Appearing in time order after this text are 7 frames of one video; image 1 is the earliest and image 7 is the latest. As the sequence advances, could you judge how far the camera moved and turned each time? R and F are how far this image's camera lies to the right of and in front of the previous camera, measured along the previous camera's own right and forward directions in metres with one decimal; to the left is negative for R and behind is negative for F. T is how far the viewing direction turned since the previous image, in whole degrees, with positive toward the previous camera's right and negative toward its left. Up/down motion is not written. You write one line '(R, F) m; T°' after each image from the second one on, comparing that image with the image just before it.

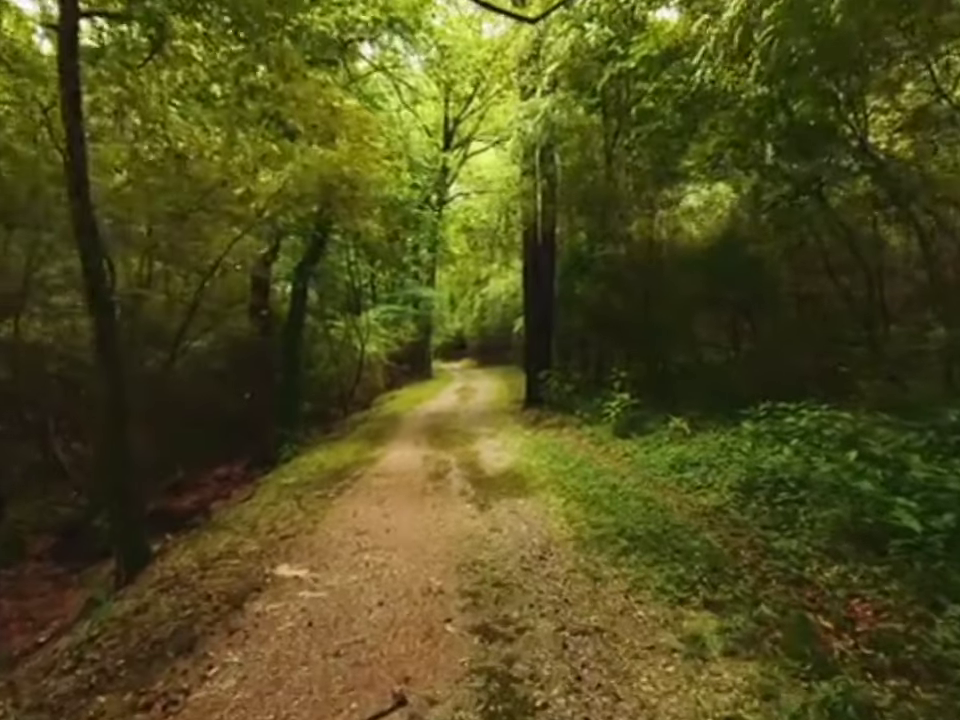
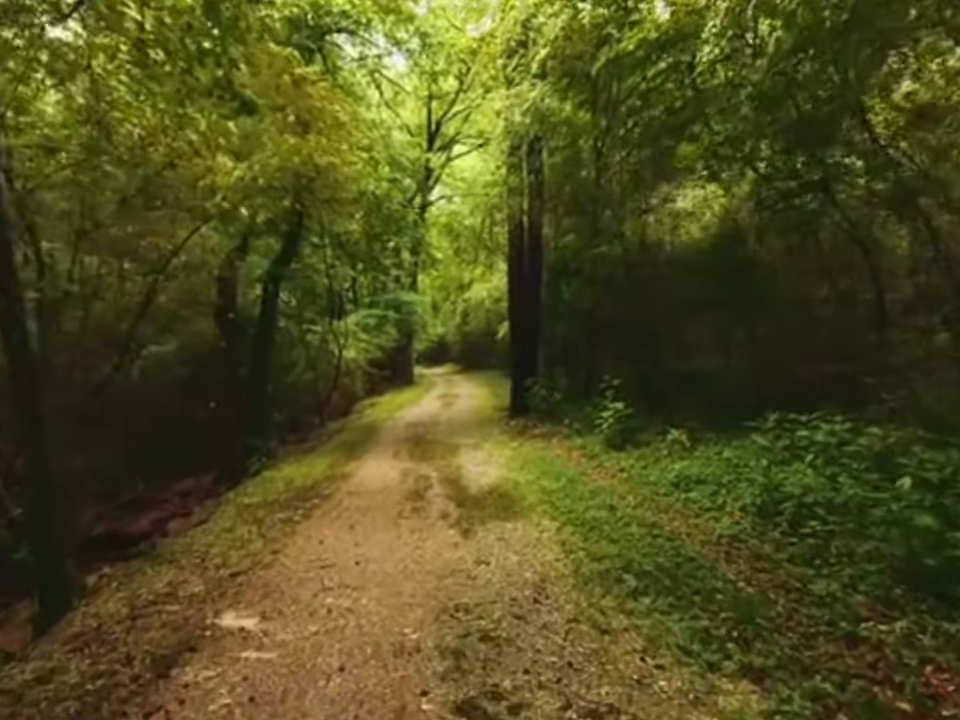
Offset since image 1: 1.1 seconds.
(0.0, +1.1) m; +1°
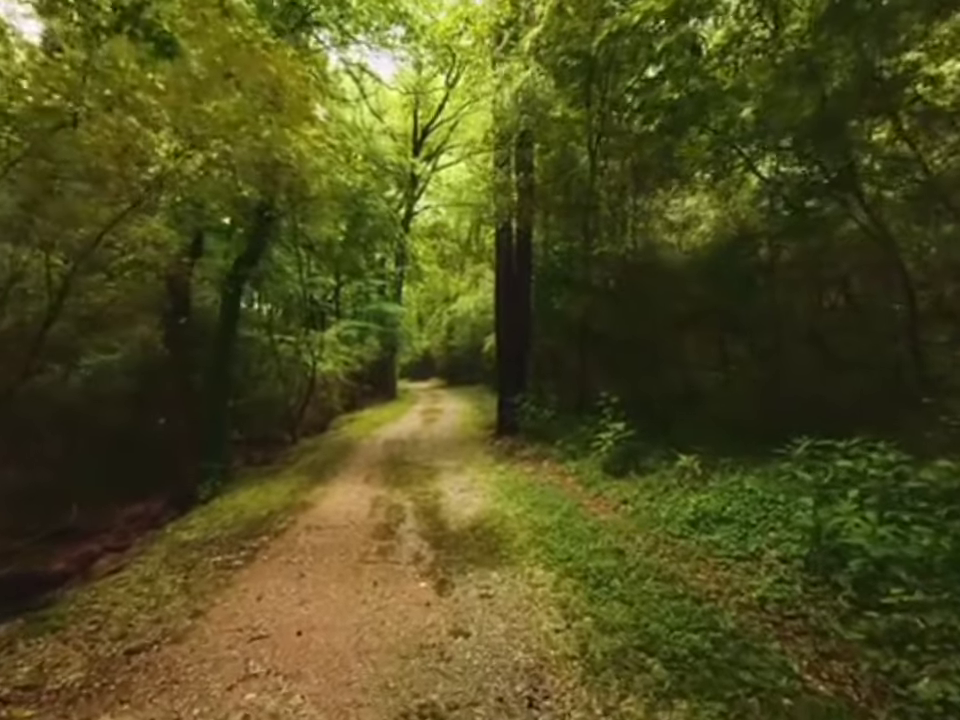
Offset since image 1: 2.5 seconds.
(+0.1, +1.6) m; +1°
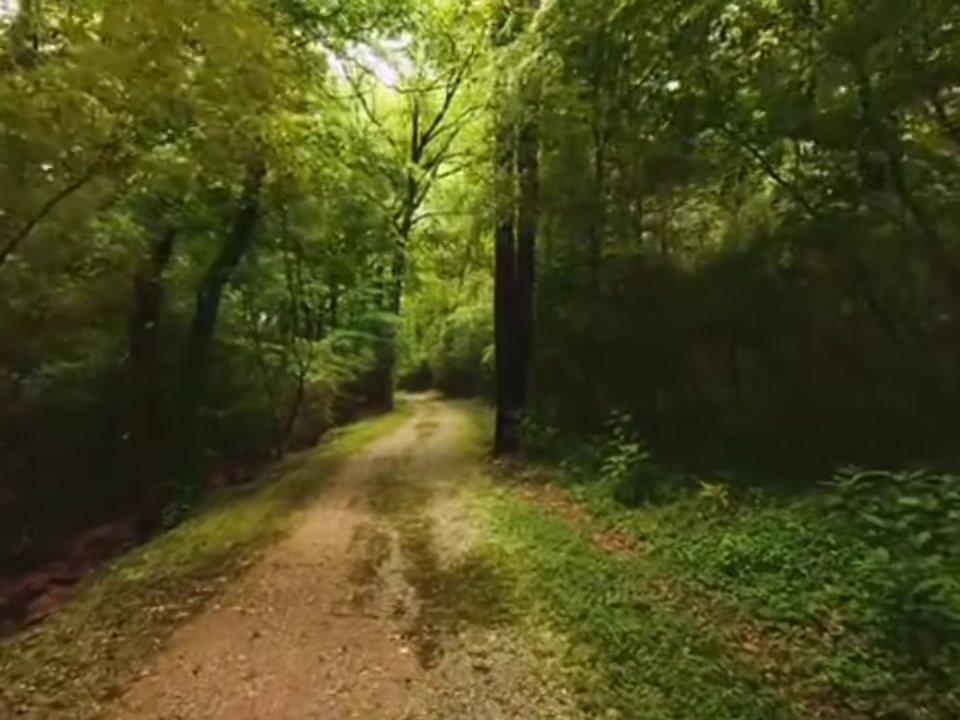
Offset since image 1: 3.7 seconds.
(0.0, +1.3) m; 0°
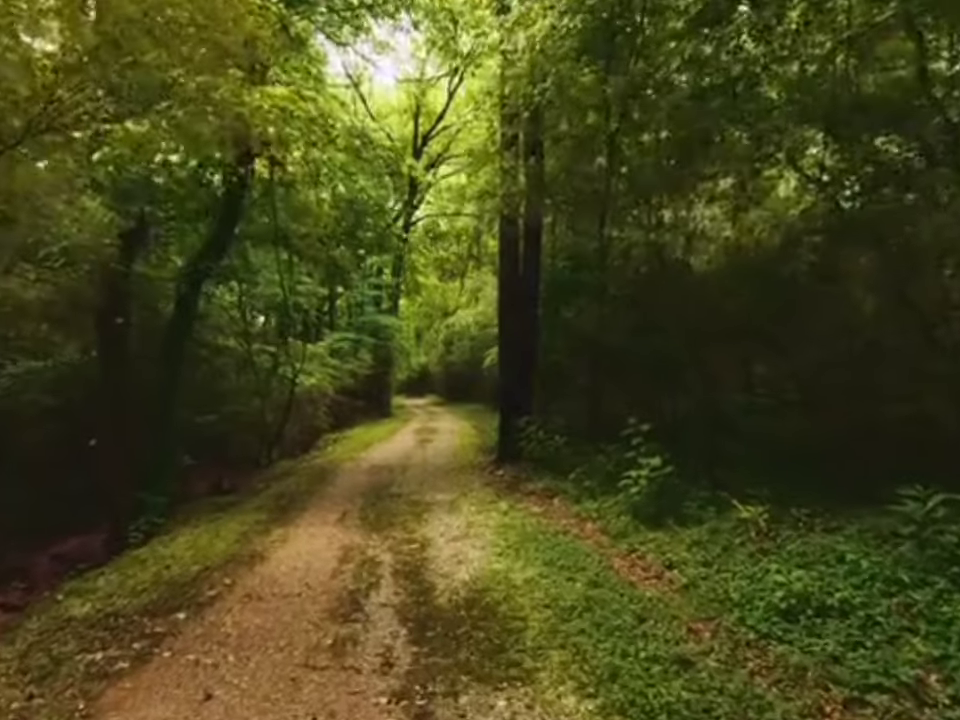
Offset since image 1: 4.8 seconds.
(-0.1, +1.2) m; 0°
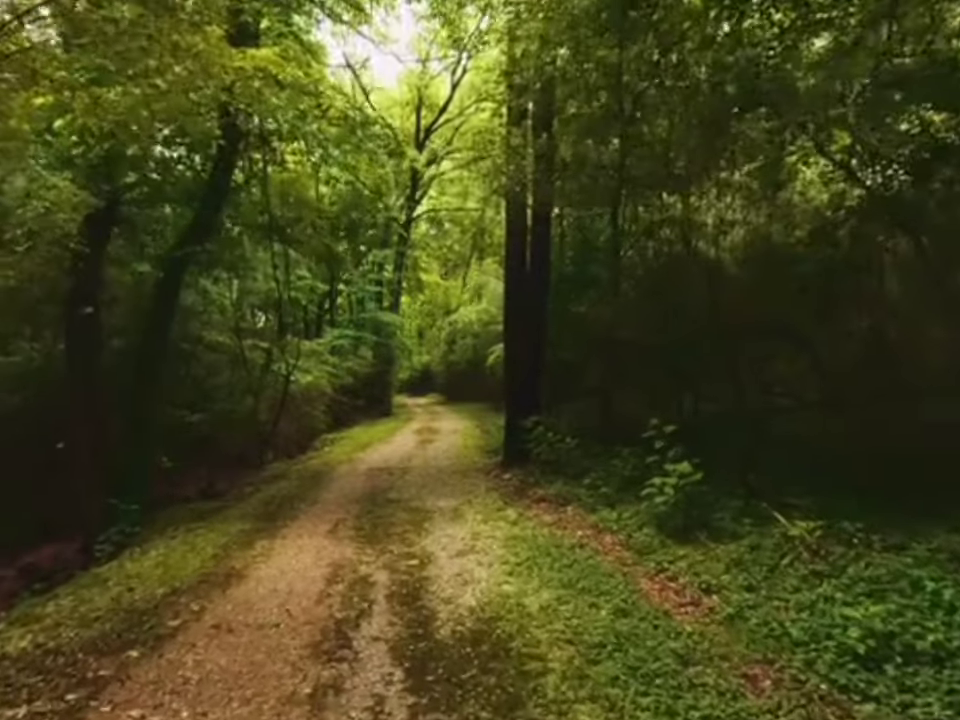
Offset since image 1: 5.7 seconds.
(-0.1, +1.1) m; 0°
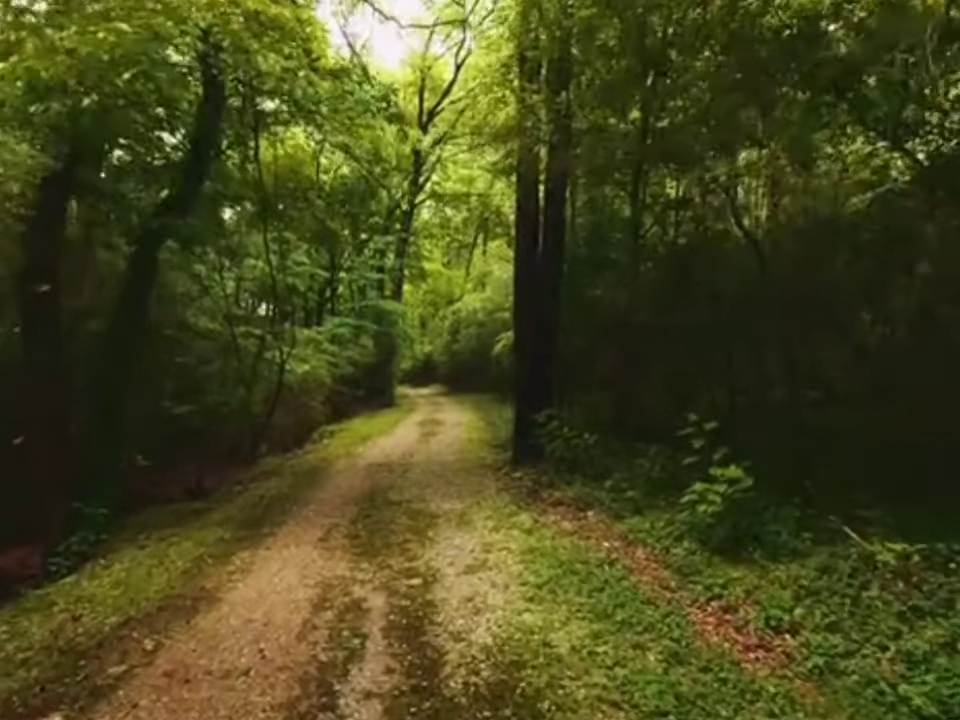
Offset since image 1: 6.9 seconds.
(-0.1, +1.3) m; 0°
